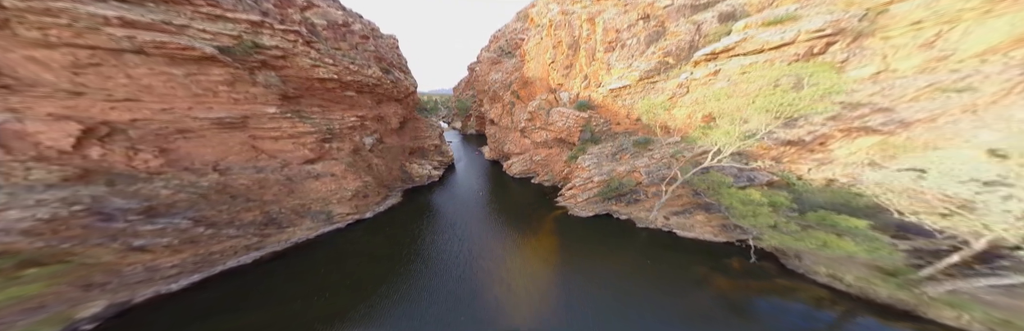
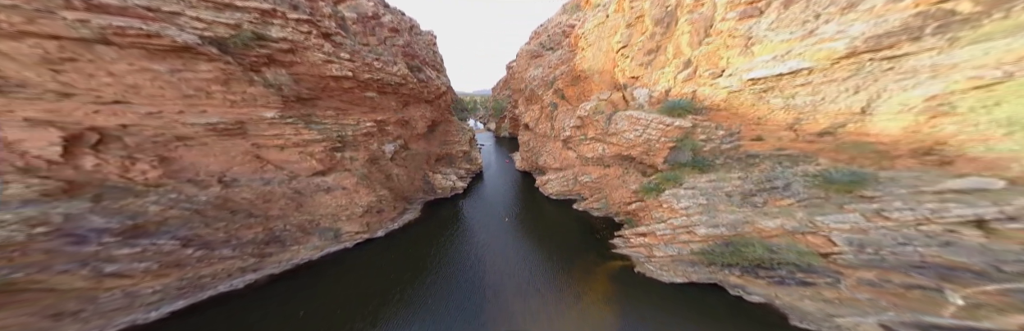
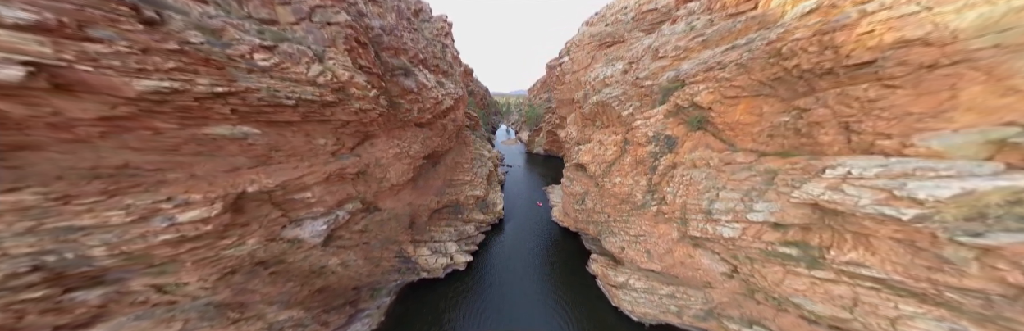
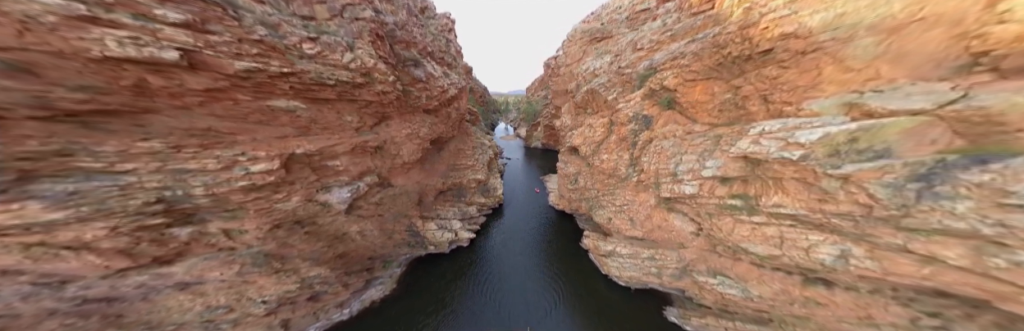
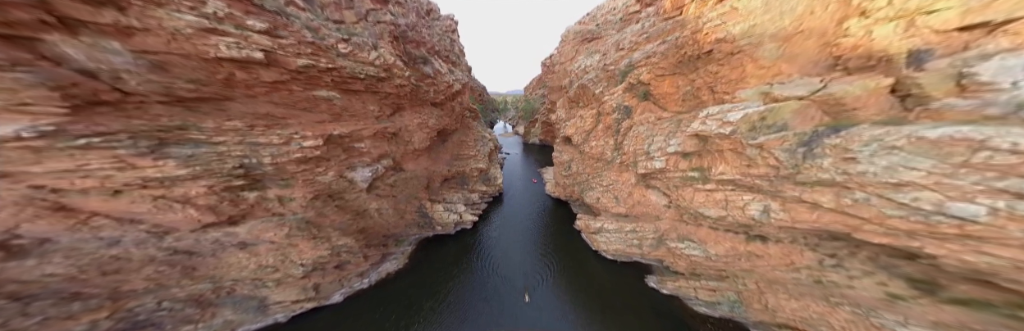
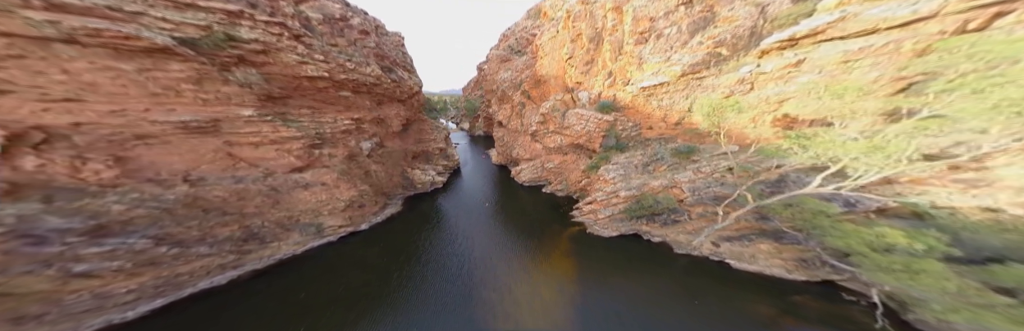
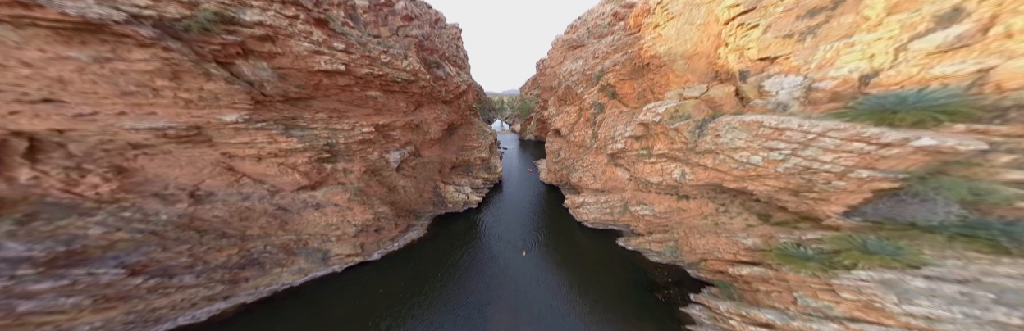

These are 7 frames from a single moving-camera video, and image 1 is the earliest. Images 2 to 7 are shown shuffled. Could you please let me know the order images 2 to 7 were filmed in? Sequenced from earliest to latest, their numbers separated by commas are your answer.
6, 2, 7, 5, 4, 3
